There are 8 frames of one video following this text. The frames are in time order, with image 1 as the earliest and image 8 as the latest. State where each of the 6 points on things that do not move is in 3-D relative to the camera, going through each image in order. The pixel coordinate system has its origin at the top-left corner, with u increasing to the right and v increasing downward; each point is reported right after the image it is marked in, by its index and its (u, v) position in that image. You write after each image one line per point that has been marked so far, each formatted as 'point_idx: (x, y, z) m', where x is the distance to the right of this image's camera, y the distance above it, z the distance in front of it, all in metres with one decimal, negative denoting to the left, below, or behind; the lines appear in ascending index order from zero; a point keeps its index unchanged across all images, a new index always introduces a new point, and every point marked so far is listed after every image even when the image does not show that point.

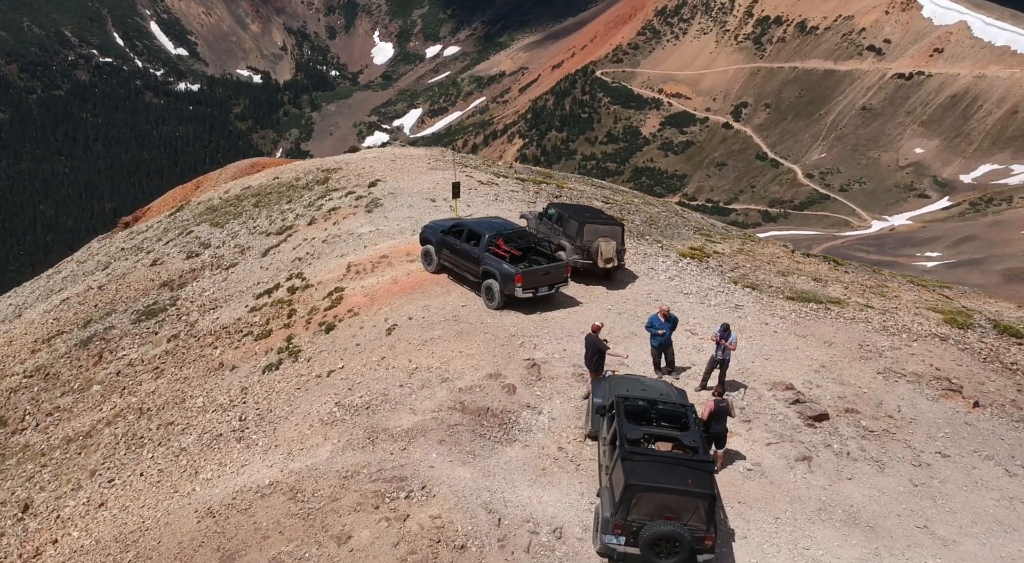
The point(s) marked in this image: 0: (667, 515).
0: (+2.0, -3.1, +8.8) m
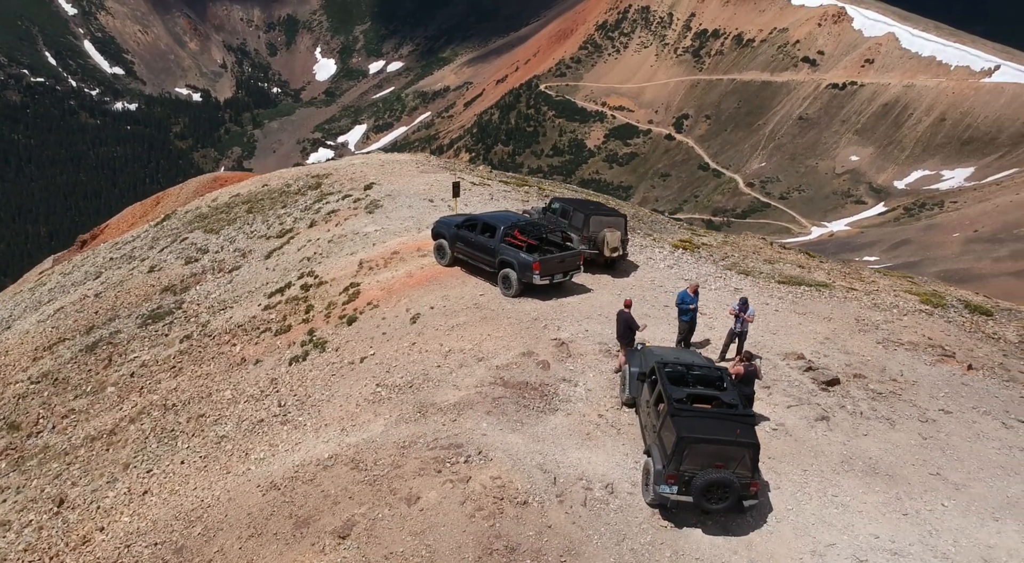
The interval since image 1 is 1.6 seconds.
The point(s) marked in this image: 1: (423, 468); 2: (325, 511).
0: (+2.9, -2.6, +9.6) m
1: (-1.4, -2.9, +10.8) m
2: (-2.8, -3.5, +10.3) m
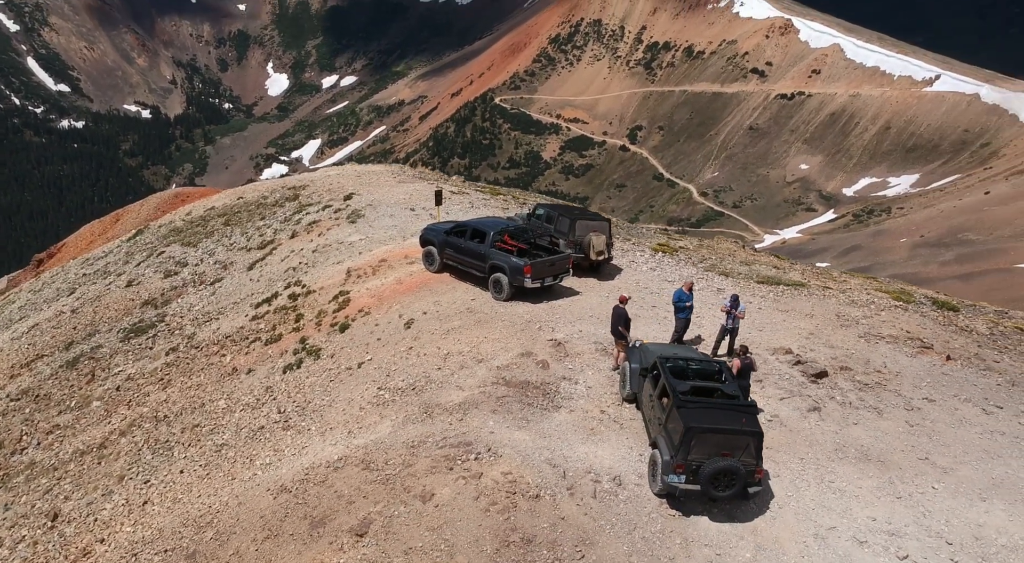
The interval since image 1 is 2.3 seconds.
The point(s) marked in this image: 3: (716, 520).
0: (+3.1, -2.5, +10.0) m
1: (-1.2, -3.0, +10.9) m
2: (-2.6, -3.5, +10.4) m
3: (+3.1, -3.7, +10.4) m
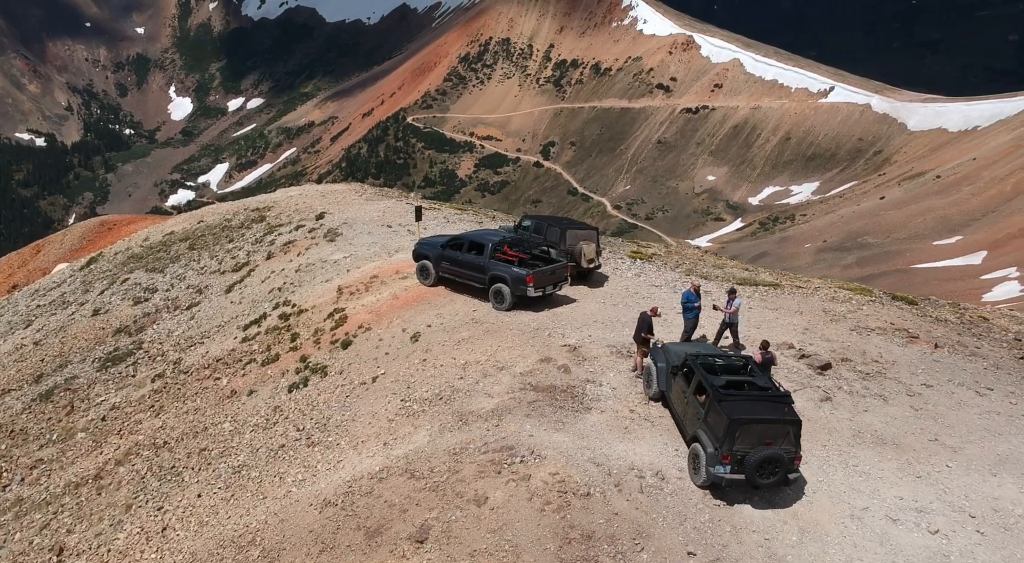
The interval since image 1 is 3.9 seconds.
0: (+3.9, -2.5, +10.4) m
1: (-0.5, -3.1, +11.1) m
2: (-1.8, -3.7, +10.5) m
3: (+3.9, -3.6, +10.8) m
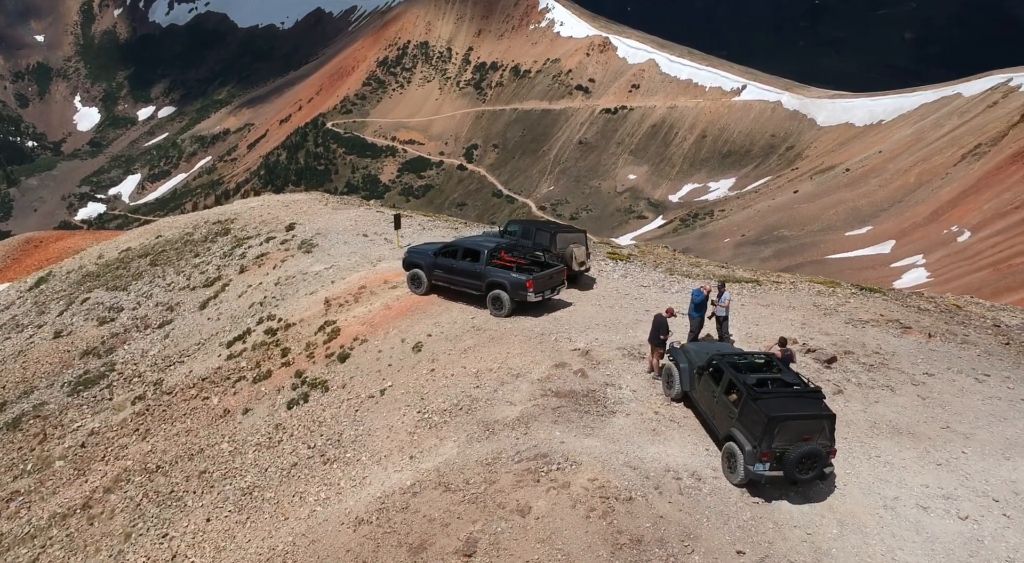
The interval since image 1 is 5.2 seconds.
0: (+4.5, -2.4, +10.5) m
1: (+0.1, -3.2, +10.9) m
2: (-1.1, -3.8, +10.2) m
3: (+4.5, -3.6, +10.9) m
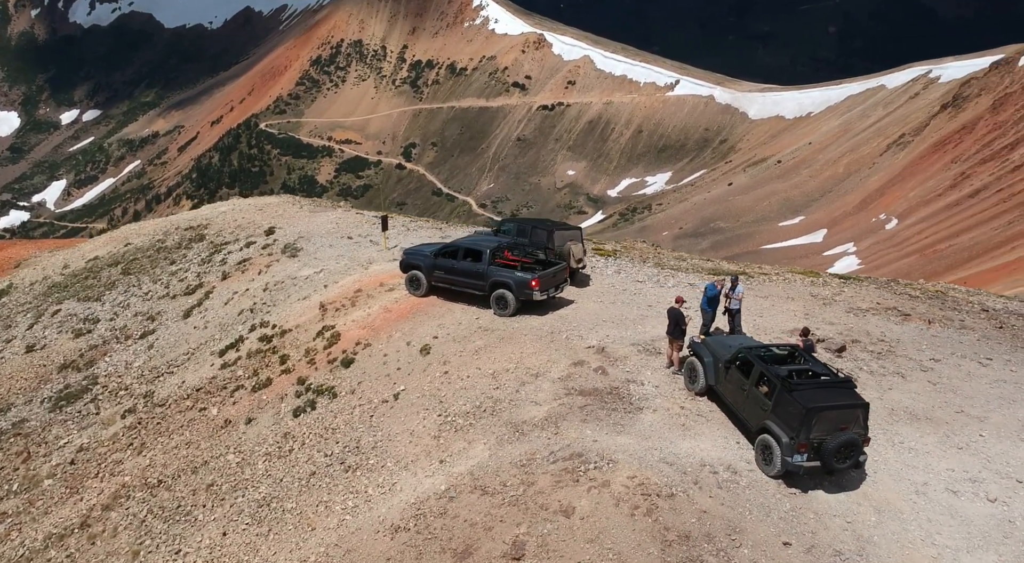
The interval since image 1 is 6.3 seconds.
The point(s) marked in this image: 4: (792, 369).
0: (+5.1, -2.3, +10.6) m
1: (+0.8, -3.2, +10.8) m
2: (-0.5, -3.8, +10.1) m
3: (+5.2, -3.4, +11.0) m
4: (+4.8, -1.5, +11.6) m
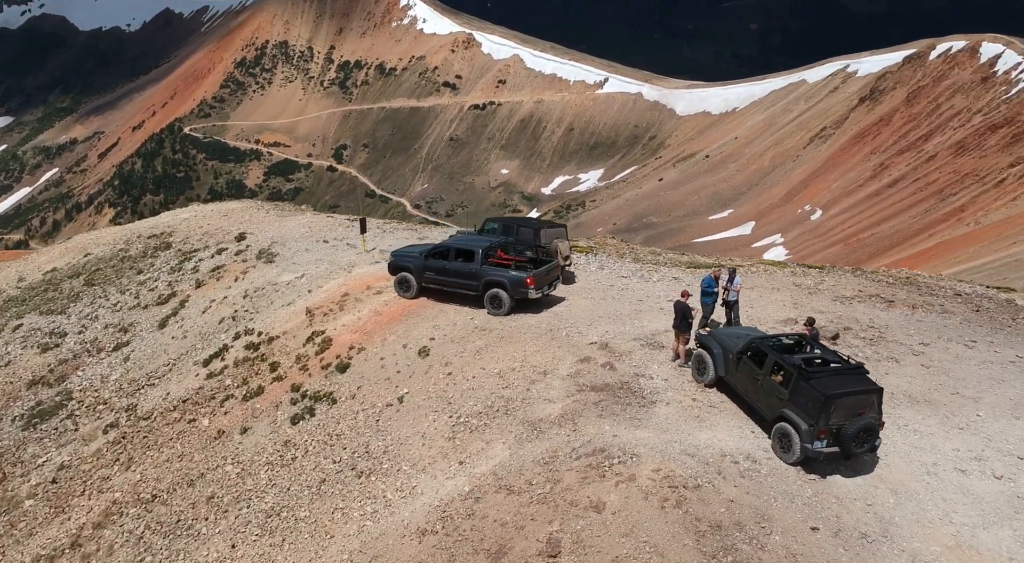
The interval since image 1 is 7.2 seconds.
0: (+5.5, -2.1, +10.9) m
1: (+1.2, -3.1, +10.8) m
2: (0.0, -3.8, +10.0) m
3: (+5.6, -3.2, +11.3) m
4: (+5.1, -1.3, +11.9) m
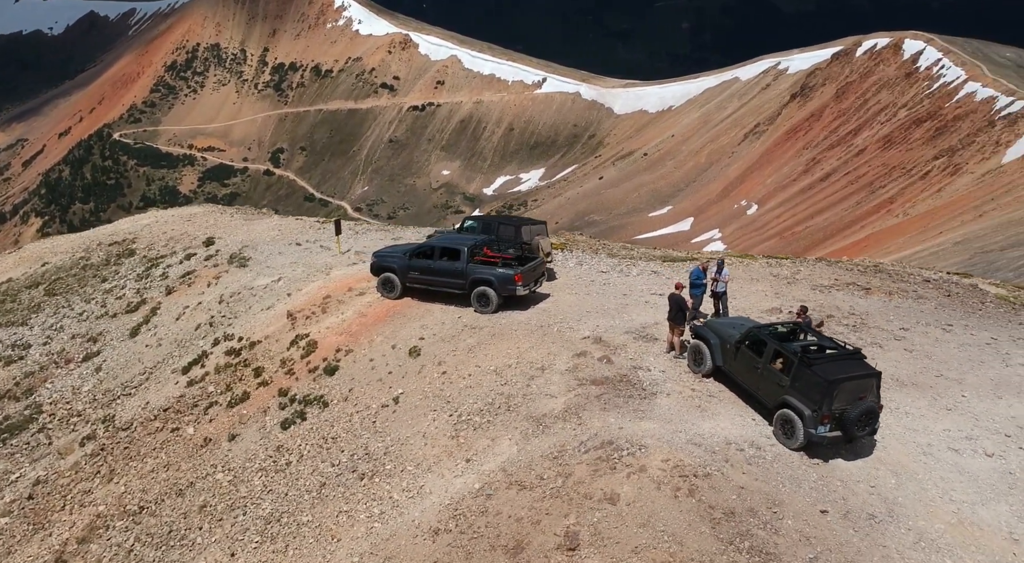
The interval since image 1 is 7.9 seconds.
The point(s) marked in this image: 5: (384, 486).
0: (+5.6, -1.9, +11.1) m
1: (+1.3, -3.0, +10.9) m
2: (+0.3, -3.7, +10.0) m
3: (+5.7, -3.0, +11.6) m
4: (+5.2, -1.1, +12.1) m
5: (-2.4, -3.8, +12.7) m
